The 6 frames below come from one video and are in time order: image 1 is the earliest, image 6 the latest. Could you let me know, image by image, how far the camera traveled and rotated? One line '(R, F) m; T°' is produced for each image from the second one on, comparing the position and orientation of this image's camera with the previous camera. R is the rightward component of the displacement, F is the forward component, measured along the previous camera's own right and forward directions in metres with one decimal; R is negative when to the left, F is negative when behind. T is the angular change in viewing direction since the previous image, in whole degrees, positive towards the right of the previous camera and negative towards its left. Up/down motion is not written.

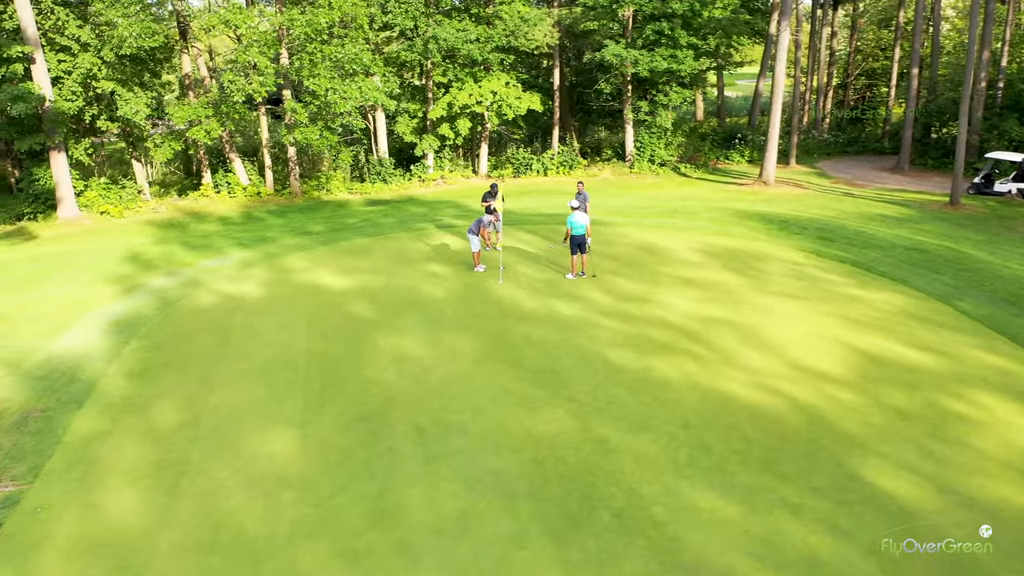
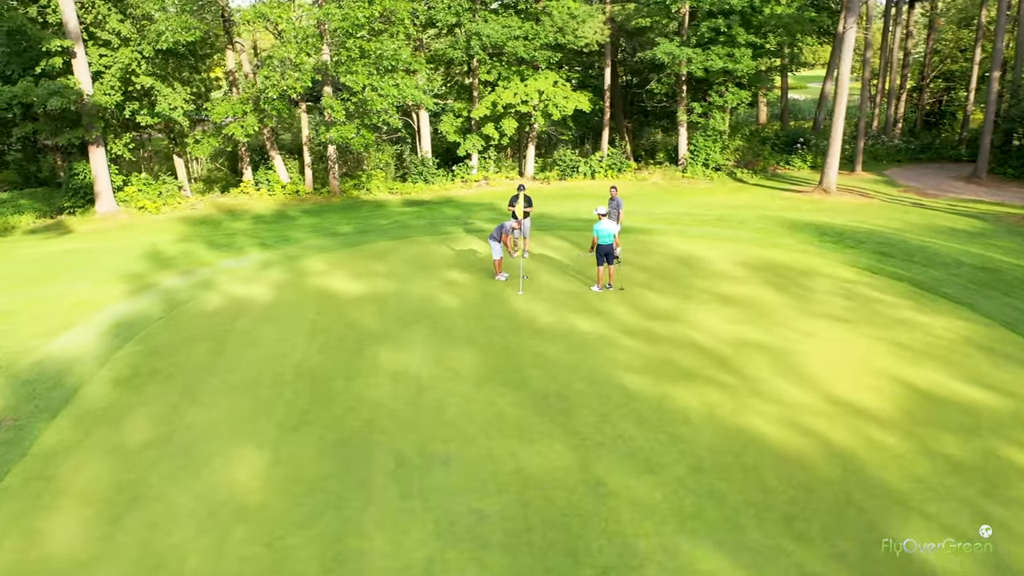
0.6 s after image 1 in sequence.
(+0.7, +1.0) m; -4°
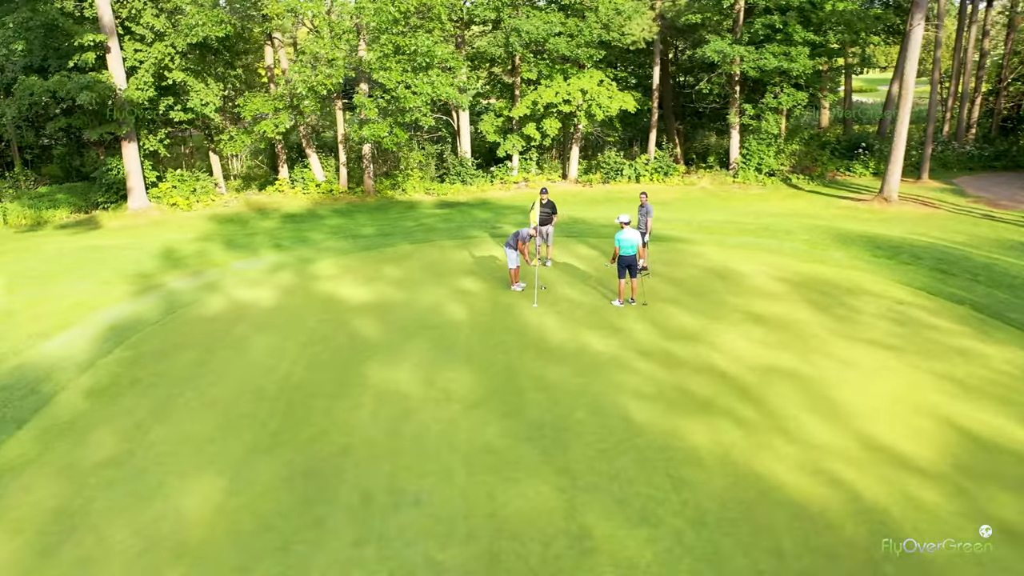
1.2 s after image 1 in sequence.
(+0.7, +1.0) m; -4°
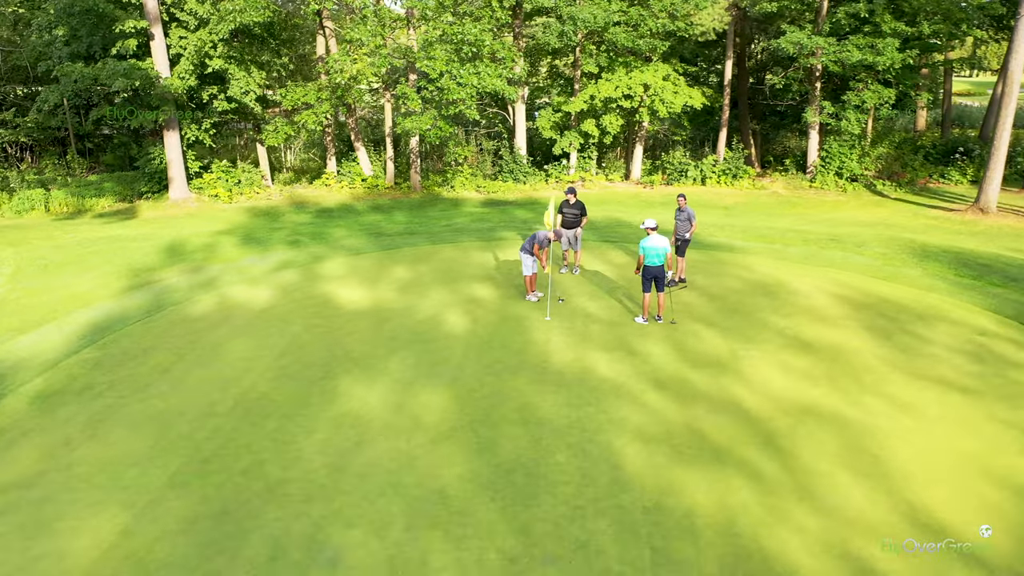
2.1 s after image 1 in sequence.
(+1.0, +1.5) m; -6°
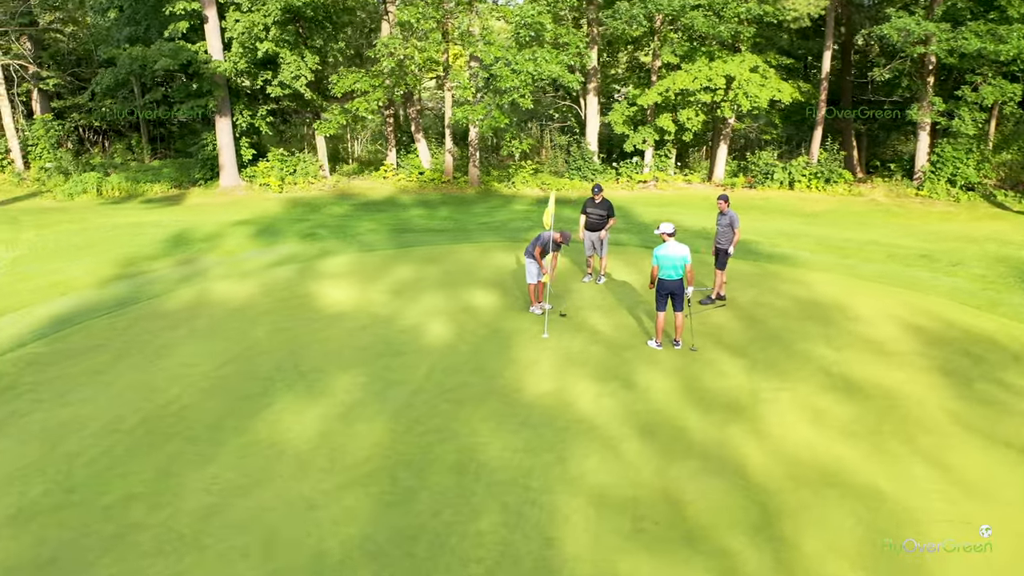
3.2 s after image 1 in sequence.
(+1.3, +1.7) m; -7°
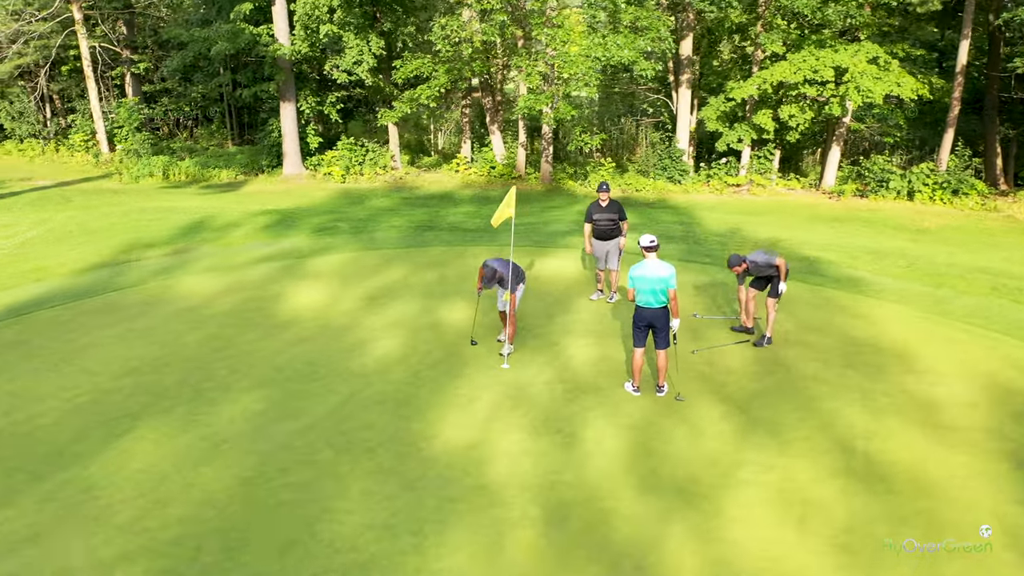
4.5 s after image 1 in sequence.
(+1.6, +1.8) m; -9°
